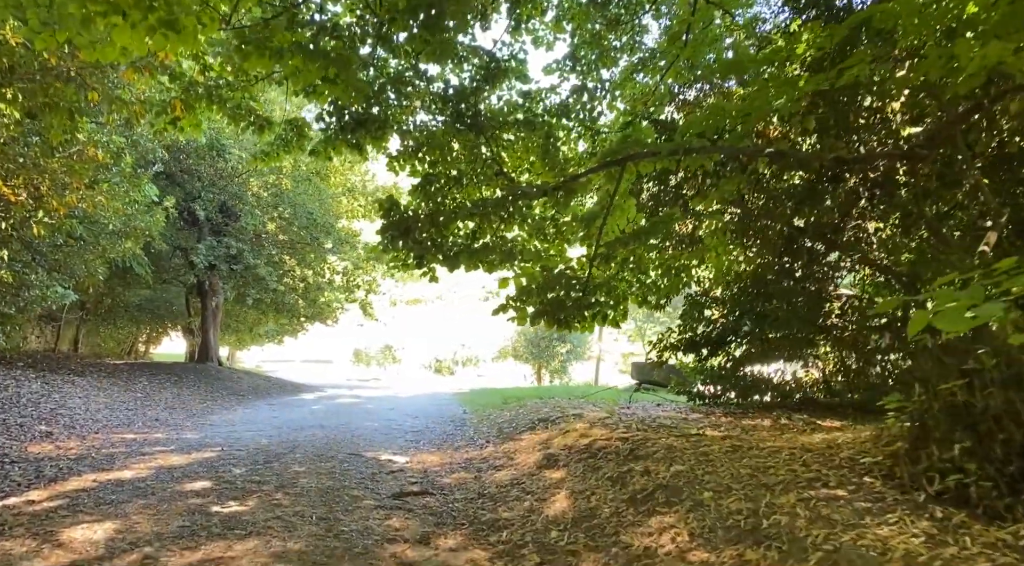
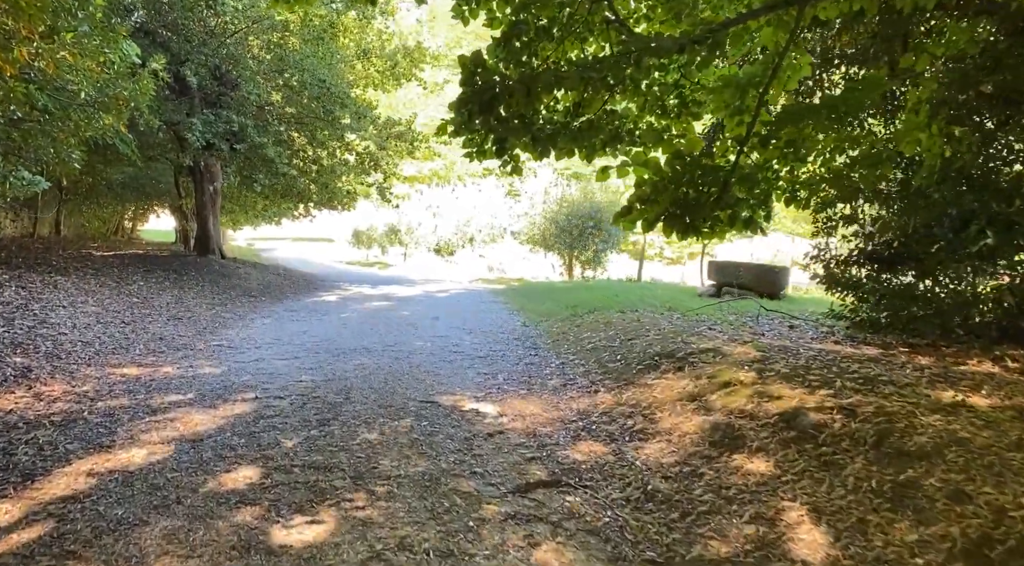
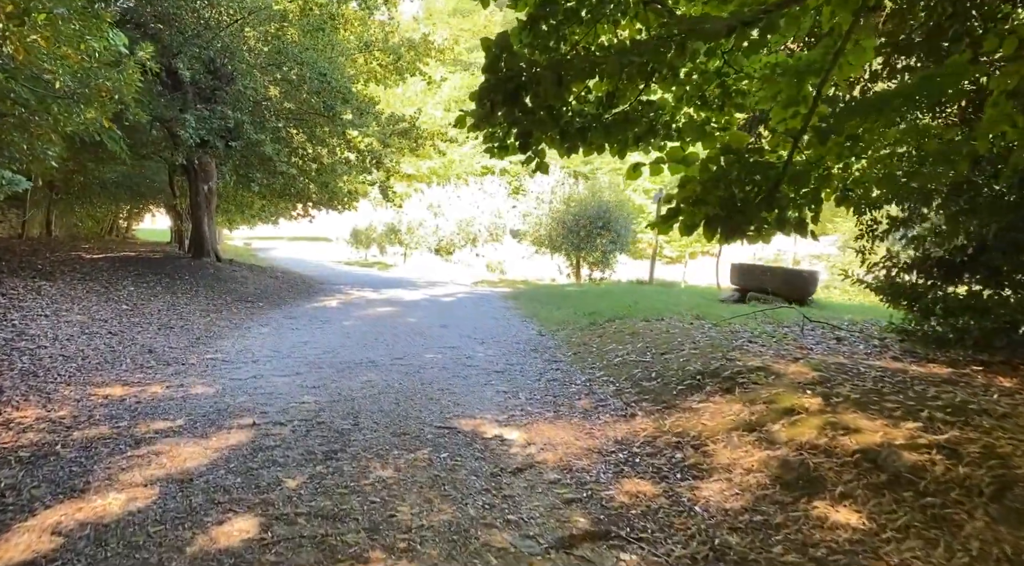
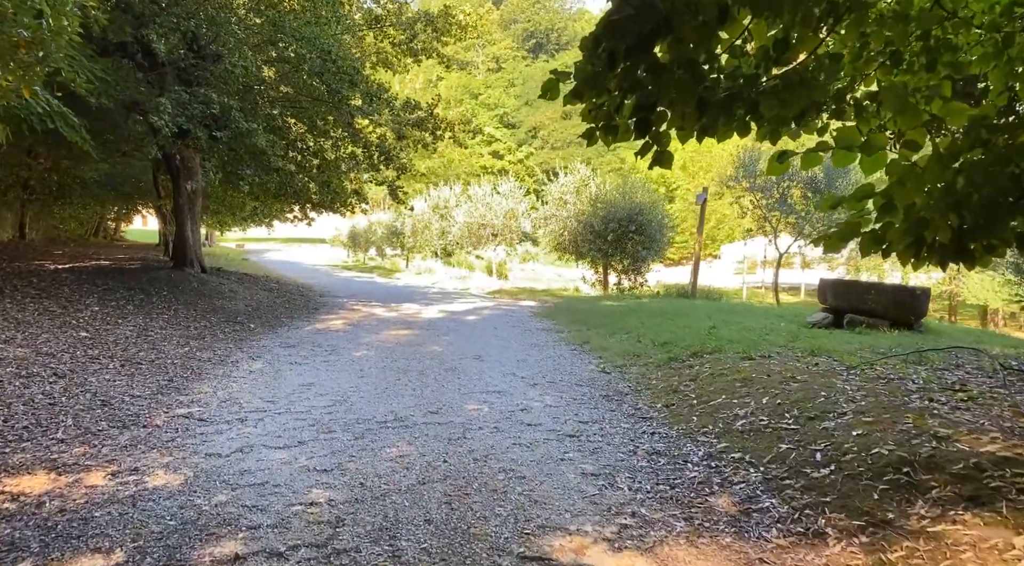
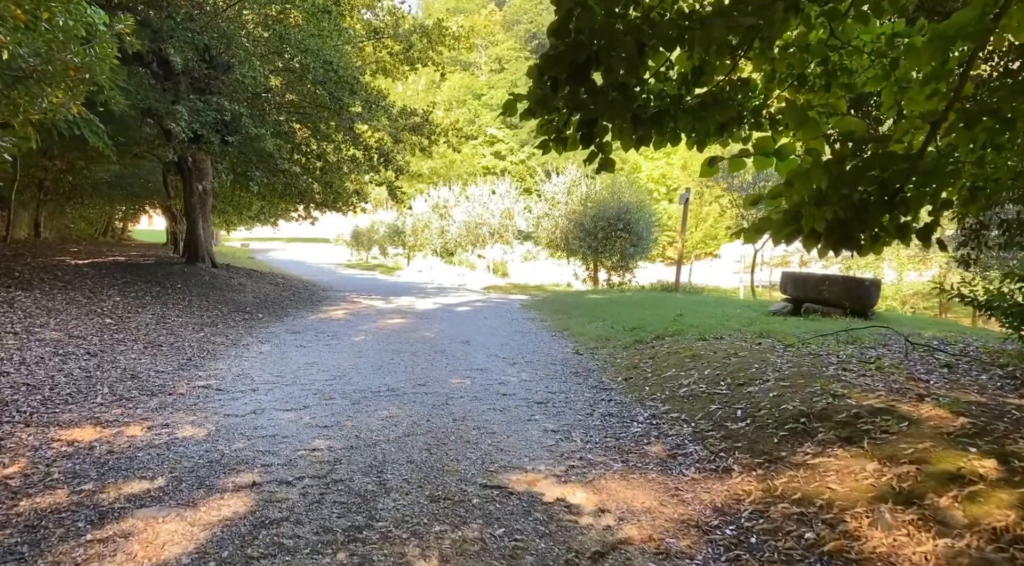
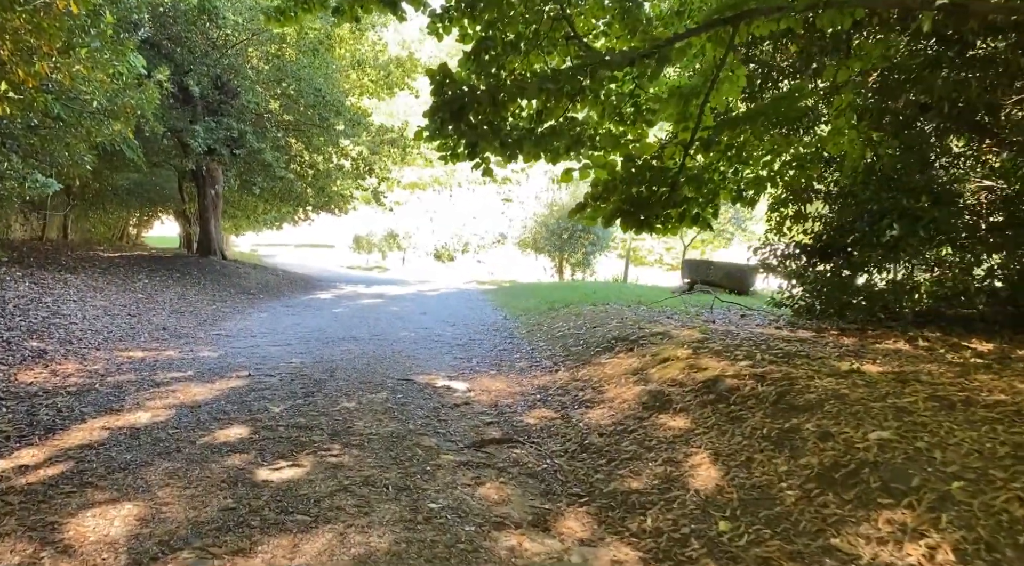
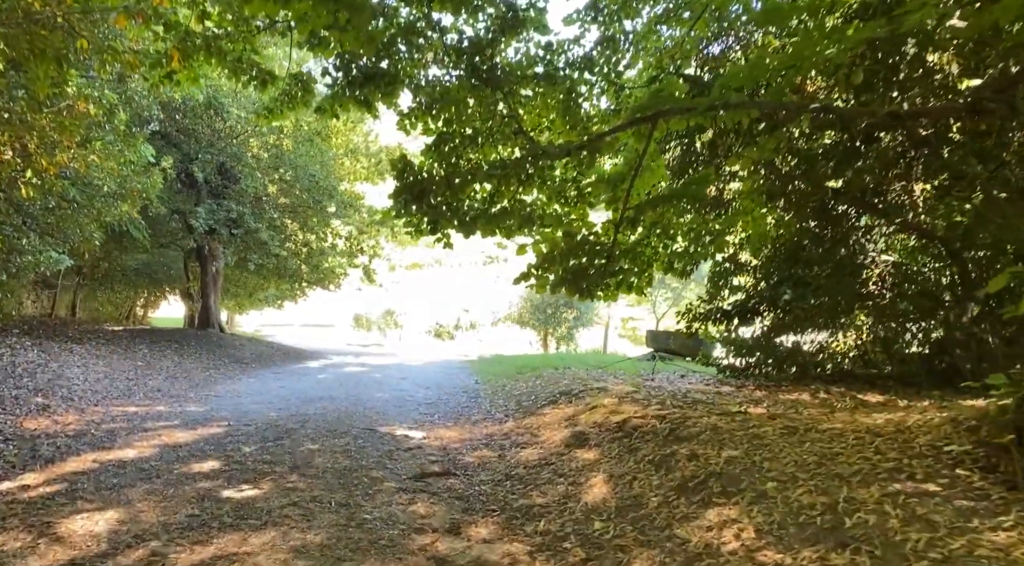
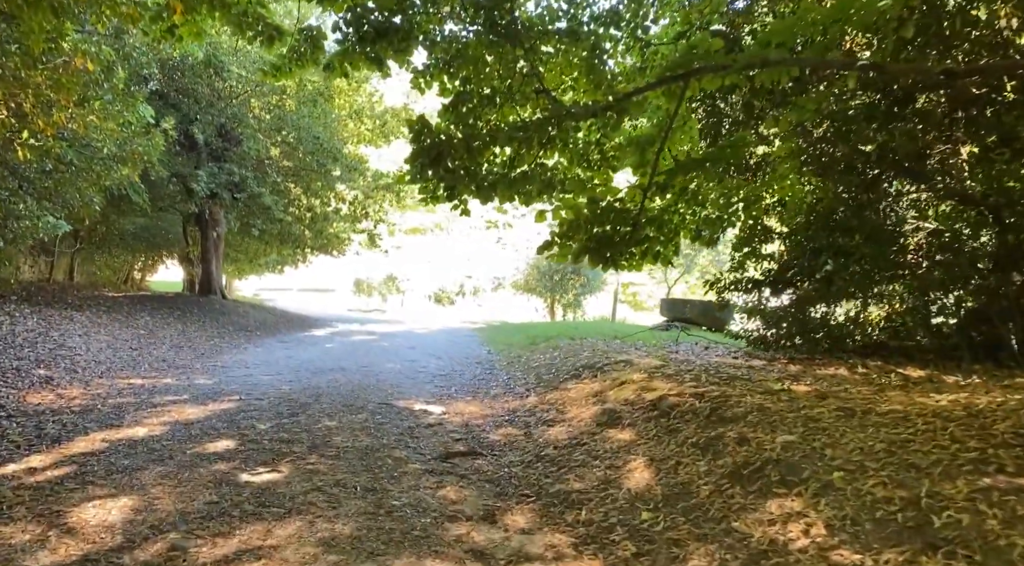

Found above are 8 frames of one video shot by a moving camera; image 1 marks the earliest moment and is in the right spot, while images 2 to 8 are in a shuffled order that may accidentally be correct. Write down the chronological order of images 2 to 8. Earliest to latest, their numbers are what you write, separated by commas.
7, 8, 6, 2, 3, 5, 4
